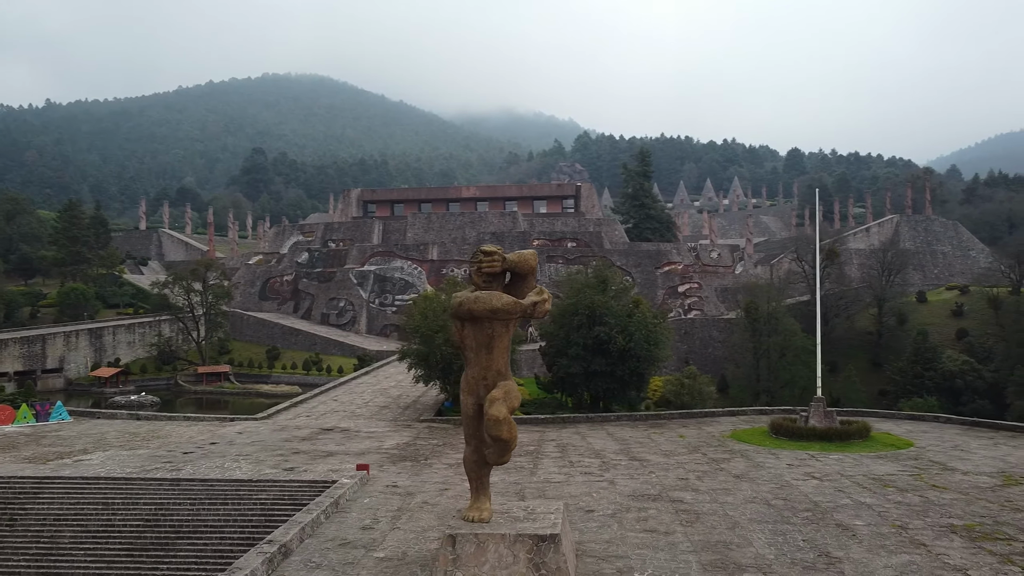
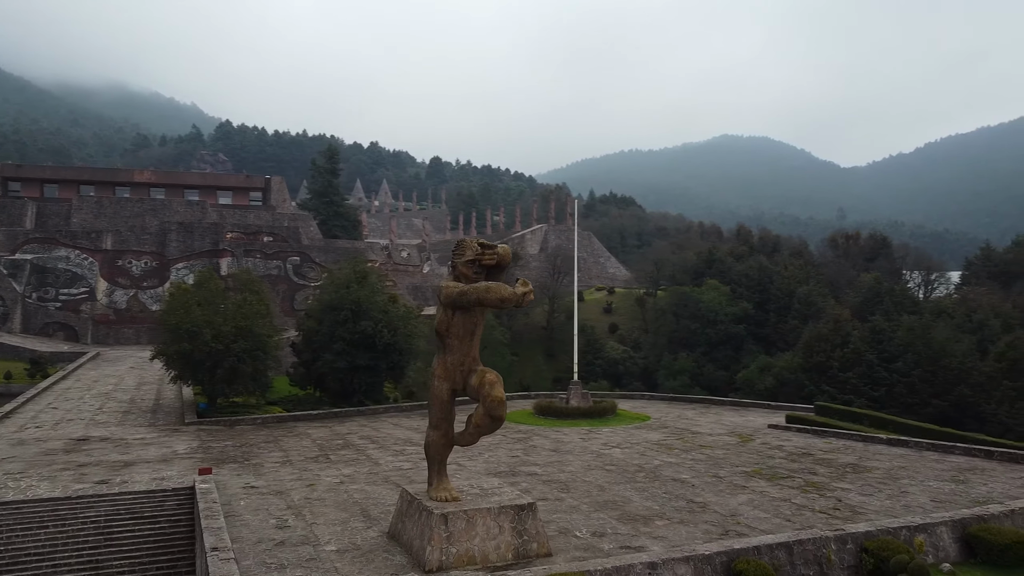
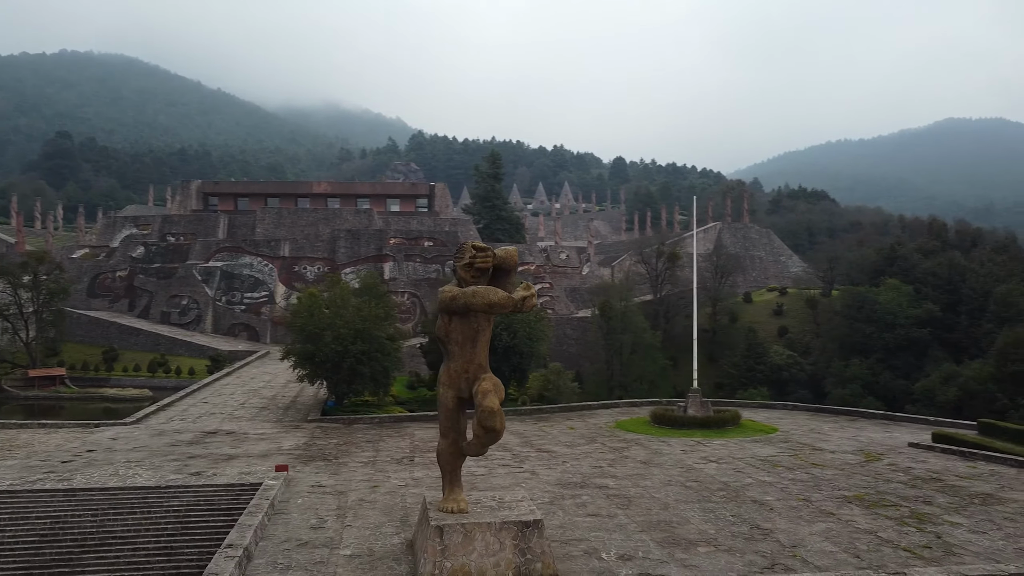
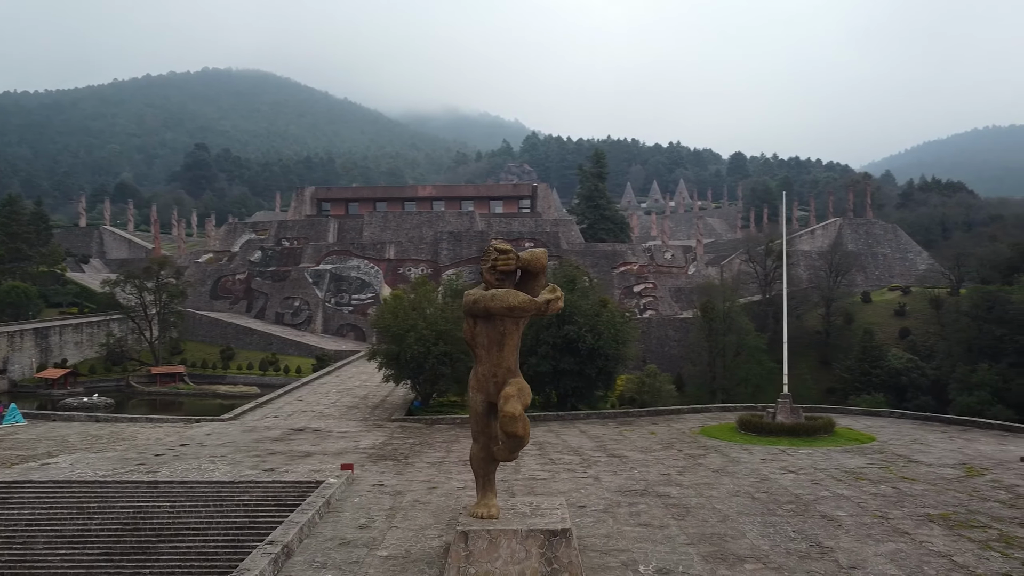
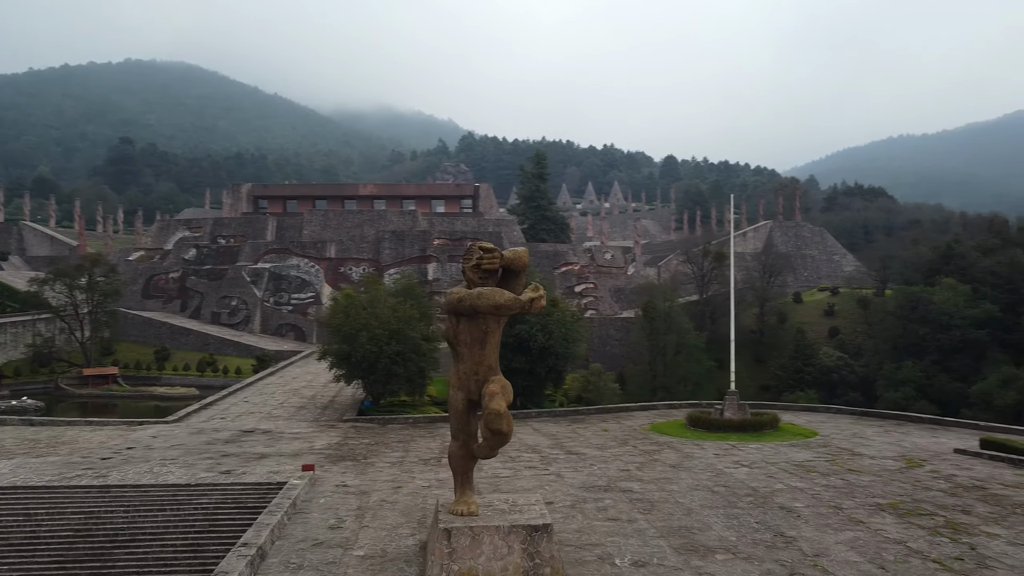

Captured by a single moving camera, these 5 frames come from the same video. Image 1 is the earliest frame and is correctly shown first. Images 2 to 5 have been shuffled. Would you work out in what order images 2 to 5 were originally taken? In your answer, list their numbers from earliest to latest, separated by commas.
4, 5, 3, 2
